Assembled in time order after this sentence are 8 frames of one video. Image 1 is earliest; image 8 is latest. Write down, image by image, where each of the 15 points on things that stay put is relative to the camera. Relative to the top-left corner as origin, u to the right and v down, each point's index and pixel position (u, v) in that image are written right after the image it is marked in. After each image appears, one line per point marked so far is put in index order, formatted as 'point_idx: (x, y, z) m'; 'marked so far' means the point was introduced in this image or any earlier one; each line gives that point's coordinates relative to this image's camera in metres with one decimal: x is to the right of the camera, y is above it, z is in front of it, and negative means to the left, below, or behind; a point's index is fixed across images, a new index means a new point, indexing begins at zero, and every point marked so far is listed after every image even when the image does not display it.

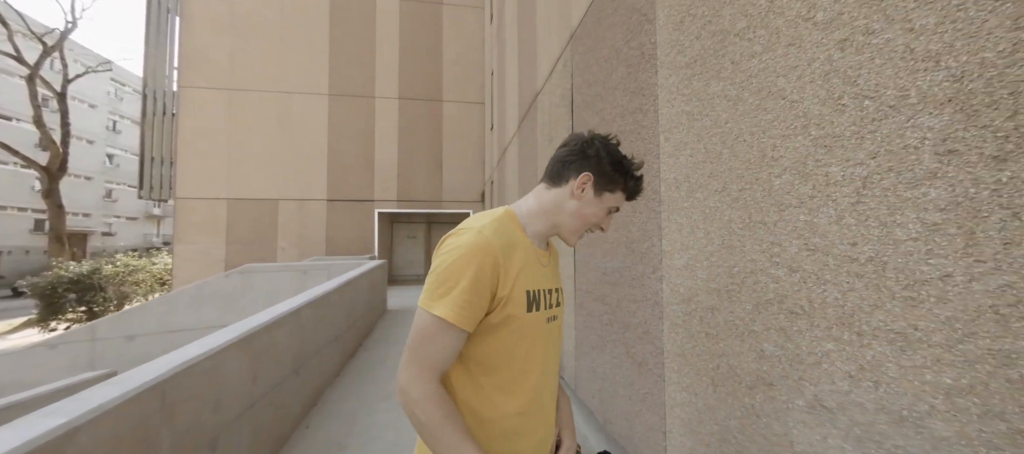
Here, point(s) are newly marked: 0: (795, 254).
0: (+0.8, -0.1, +1.1) m
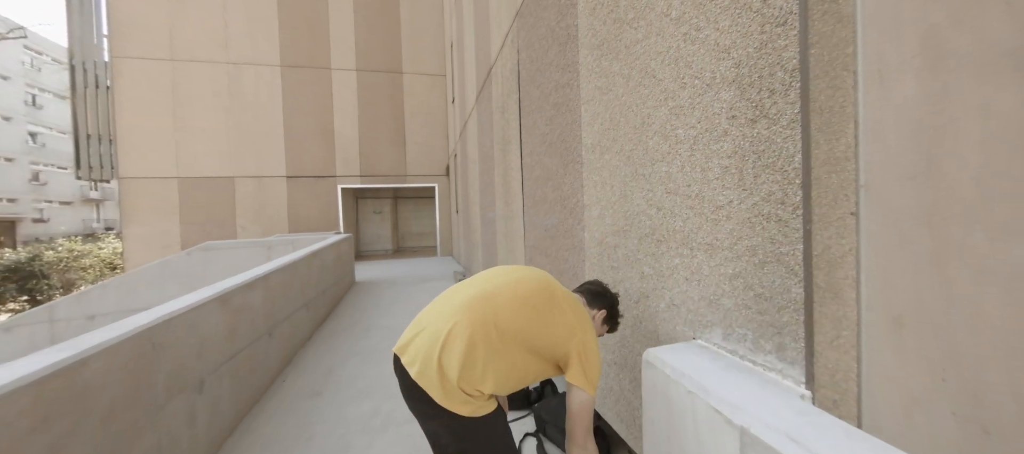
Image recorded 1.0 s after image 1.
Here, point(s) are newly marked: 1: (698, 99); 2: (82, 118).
0: (+0.6, +0.1, +1.4) m
1: (+0.6, +0.4, +1.2) m
2: (-11.1, +2.8, +9.3) m
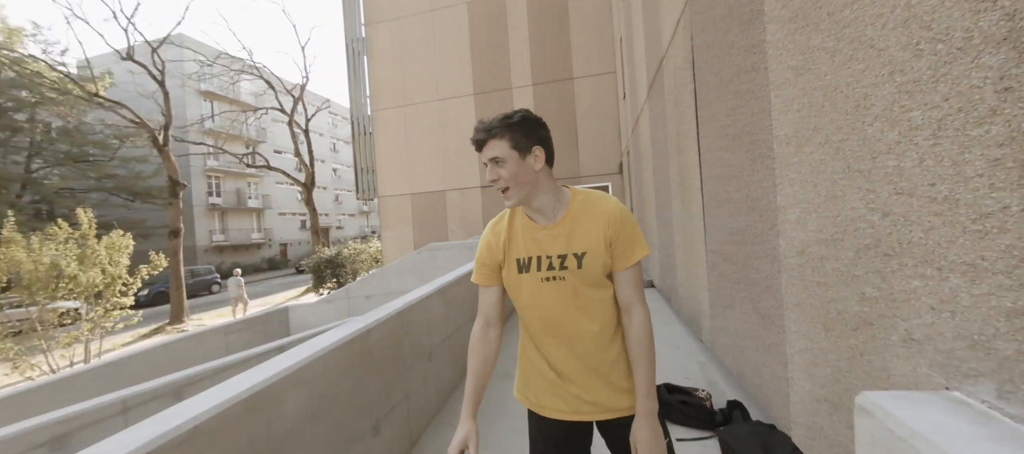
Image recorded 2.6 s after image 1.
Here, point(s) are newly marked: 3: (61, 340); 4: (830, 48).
0: (+1.2, +0.1, +1.1) m
1: (+1.1, +0.4, +0.9) m
2: (-5.7, +2.6, +13.5) m
3: (-8.5, -2.1, +6.8) m
4: (+1.2, +0.7, +1.3) m
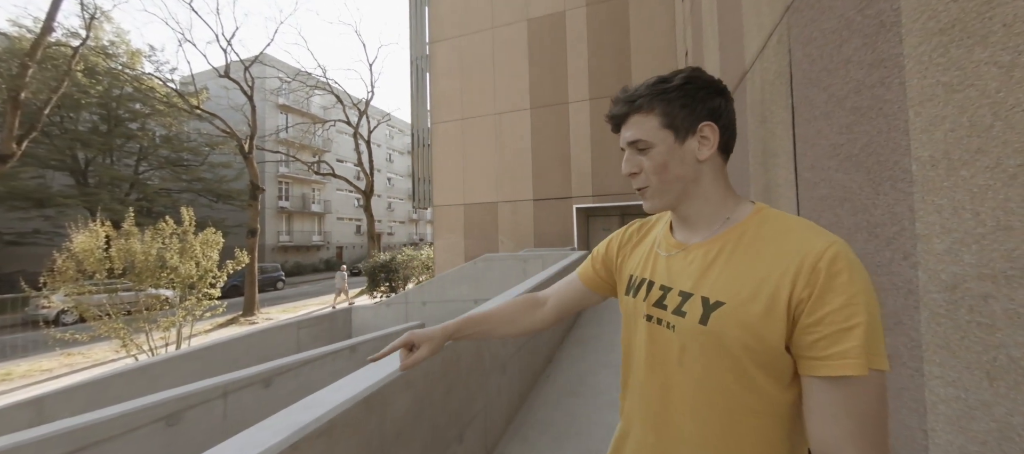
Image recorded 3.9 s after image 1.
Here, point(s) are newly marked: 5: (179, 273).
0: (+1.6, 0.0, +1.0) m
1: (+1.5, +0.3, +0.8) m
2: (-3.8, +2.3, +14.1) m
3: (-7.5, -2.0, +7.6) m
4: (+1.6, +0.5, +1.2) m
5: (-7.3, -1.0, +7.9) m
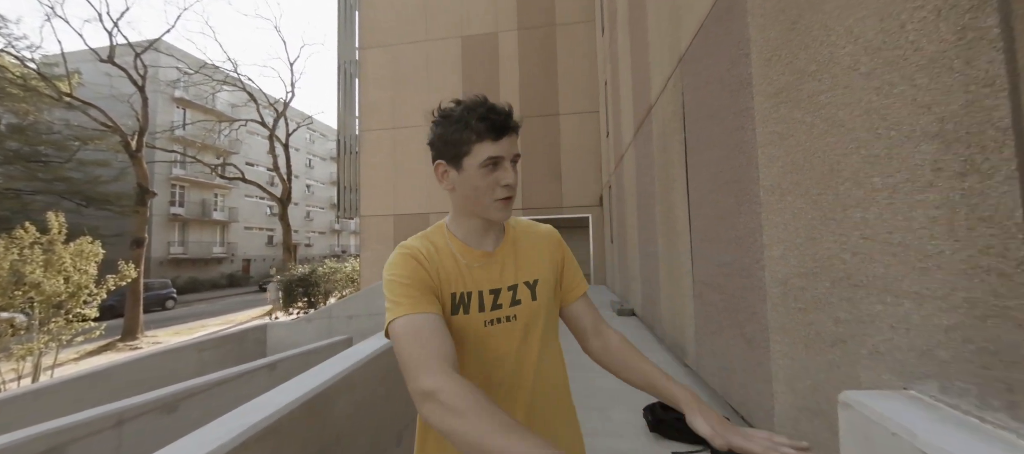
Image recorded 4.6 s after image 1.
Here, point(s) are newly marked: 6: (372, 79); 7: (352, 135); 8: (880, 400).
0: (+1.4, -0.1, +1.4) m
1: (+1.4, +0.3, +1.3) m
2: (-6.4, +1.9, +13.4) m
3: (-8.8, -2.2, +6.2) m
4: (+1.4, +0.5, +1.7) m
5: (-8.7, -1.2, +6.5) m
6: (-5.0, +5.3, +12.7) m
7: (-6.0, +3.5, +13.4) m
8: (+1.2, -0.6, +1.2) m
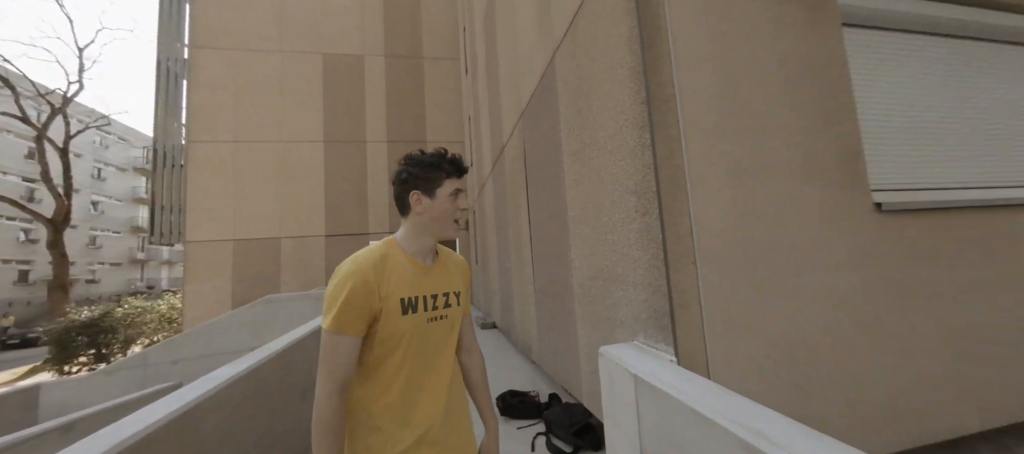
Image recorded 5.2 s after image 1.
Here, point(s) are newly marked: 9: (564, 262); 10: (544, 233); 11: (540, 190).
0: (+0.6, -0.2, +2.3) m
1: (+0.7, +0.2, +2.1) m
2: (-10.8, +1.1, +10.9) m
3: (-10.5, -2.6, +3.1) m
4: (+0.5, +0.4, +2.6) m
5: (-10.5, -1.6, +3.5) m
6: (-9.3, +4.4, +10.9) m
7: (-10.5, +2.6, +11.1) m
8: (+0.6, -0.7, +2.0) m
9: (+0.5, -0.3, +3.0) m
10: (+0.3, -0.1, +3.6) m
11: (+0.3, +0.4, +3.6) m
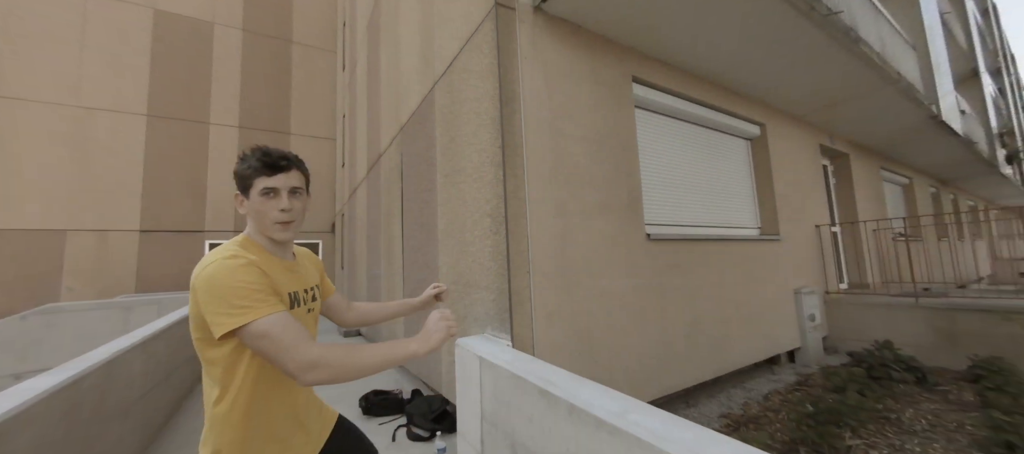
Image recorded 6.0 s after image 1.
0: (-0.3, -0.3, +2.8) m
1: (-0.2, +0.1, +2.7) m
2: (-13.9, +1.5, +7.2) m
3: (-11.2, -2.0, -0.3) m
4: (-0.5, +0.3, +3.0) m
5: (-11.3, -1.0, +0.2) m
6: (-12.3, +4.8, +7.8) m
7: (-13.6, +3.0, +7.5) m
8: (-0.3, -0.8, +2.5) m
9: (-0.7, -0.4, +3.4) m
10: (-1.0, -0.2, +3.9) m
11: (-1.1, +0.3, +4.0) m
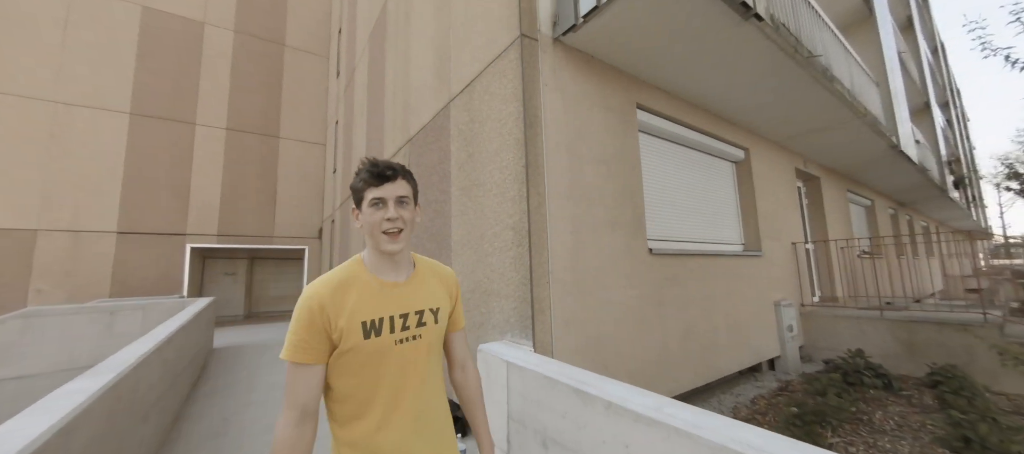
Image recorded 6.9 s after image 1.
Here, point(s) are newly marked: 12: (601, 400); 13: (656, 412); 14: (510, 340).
0: (-0.2, -0.4, +2.9) m
1: (-0.1, 0.0, +2.8) m
2: (-13.9, +1.6, +6.6) m
3: (-10.9, -1.8, -0.7) m
4: (-0.3, +0.2, +3.2) m
5: (-11.0, -0.8, -0.3) m
6: (-12.3, +4.9, +7.4) m
7: (-13.6, +3.1, +7.0) m
8: (-0.1, -0.9, +2.6) m
9: (-0.6, -0.5, +3.6) m
10: (-0.9, -0.3, +4.0) m
11: (-1.0, +0.2, +4.1) m
12: (+0.4, -0.8, +1.7) m
13: (+0.6, -0.8, +1.5) m
14: (0.0, -0.9, +2.6) m
